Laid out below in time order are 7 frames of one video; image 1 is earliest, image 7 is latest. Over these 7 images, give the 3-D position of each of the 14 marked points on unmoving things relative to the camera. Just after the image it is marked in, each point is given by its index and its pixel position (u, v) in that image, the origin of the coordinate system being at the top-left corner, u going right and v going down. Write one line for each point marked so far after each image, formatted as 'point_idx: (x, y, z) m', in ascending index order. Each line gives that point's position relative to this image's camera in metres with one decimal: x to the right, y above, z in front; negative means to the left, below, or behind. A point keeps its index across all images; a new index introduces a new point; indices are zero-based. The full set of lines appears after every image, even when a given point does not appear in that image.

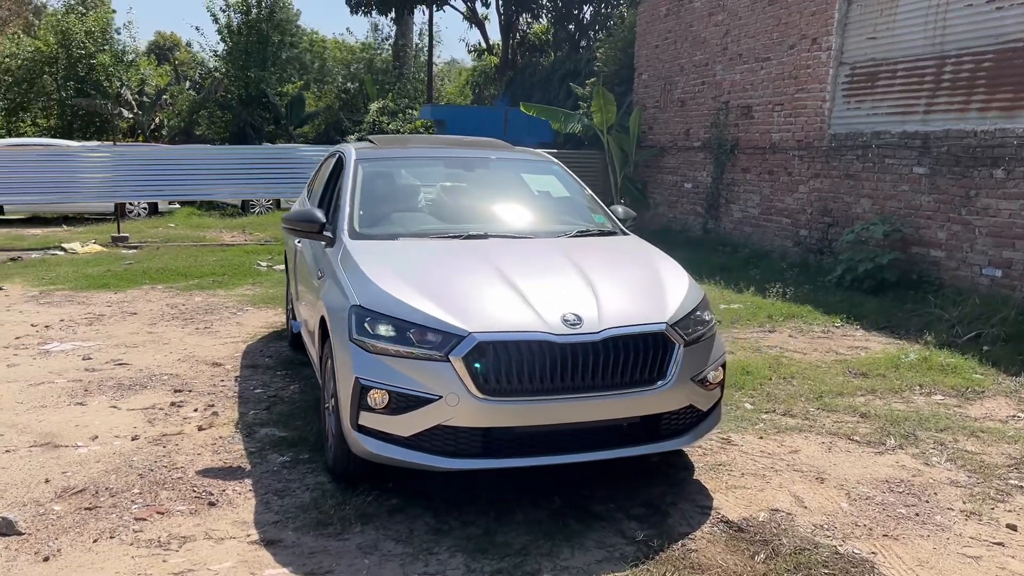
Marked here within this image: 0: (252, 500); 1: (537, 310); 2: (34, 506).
0: (-1.1, -0.9, +3.6) m
1: (+0.1, -0.1, +3.4) m
2: (-1.9, -0.9, +3.5) m
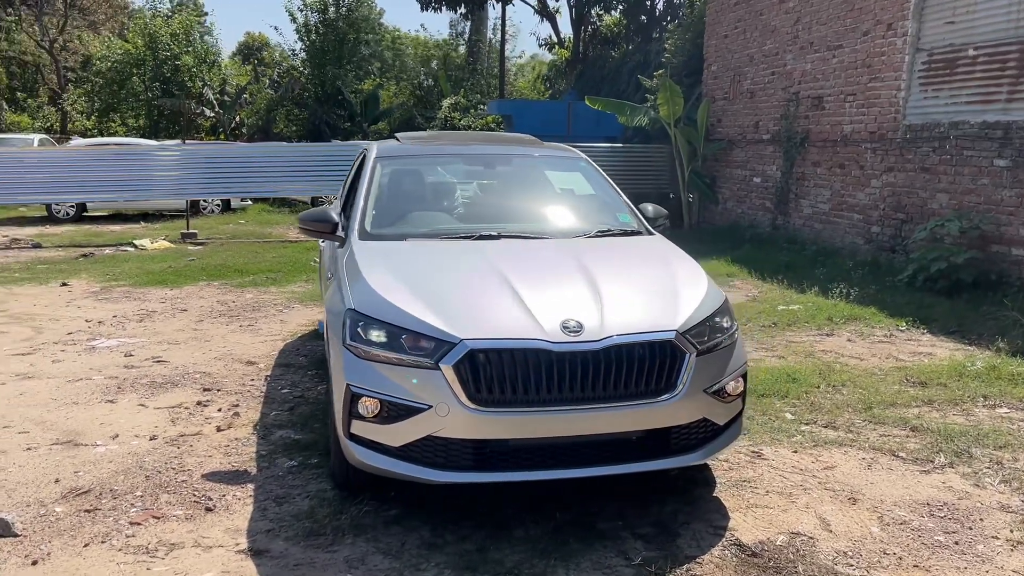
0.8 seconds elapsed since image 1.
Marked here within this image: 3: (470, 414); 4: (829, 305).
0: (-1.1, -0.9, +3.5) m
1: (+0.1, -0.1, +3.2) m
2: (-1.9, -0.9, +3.5) m
3: (-0.2, -0.4, +3.1) m
4: (+2.9, -0.2, +8.0) m
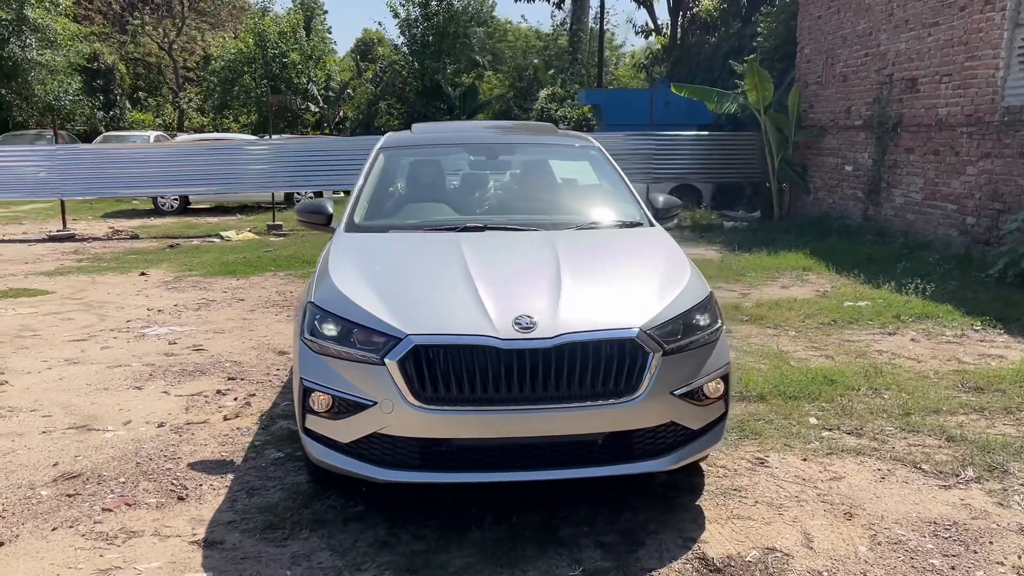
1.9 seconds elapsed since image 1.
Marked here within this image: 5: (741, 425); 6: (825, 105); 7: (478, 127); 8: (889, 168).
0: (-1.2, -0.8, +3.6) m
1: (-0.1, -0.1, +3.1) m
2: (-2.0, -0.8, +3.7) m
3: (-0.3, -0.4, +3.0) m
4: (+3.3, -0.1, +7.4) m
5: (+1.1, -0.7, +4.4) m
6: (+4.8, +2.8, +13.6) m
7: (-0.2, +0.9, +5.0) m
8: (+5.0, +1.6, +11.6) m
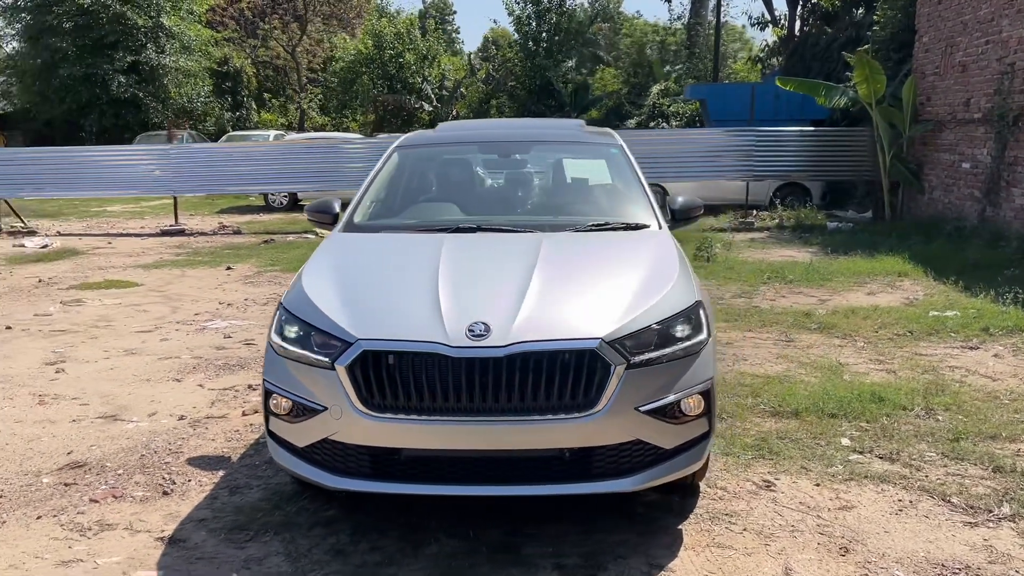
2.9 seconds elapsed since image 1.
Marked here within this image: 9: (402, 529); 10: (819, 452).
0: (-1.3, -0.8, +3.6) m
1: (-0.2, -0.1, +3.0) m
2: (-2.1, -0.8, +3.8) m
3: (-0.5, -0.4, +2.9) m
4: (+3.7, -0.2, +6.8) m
5: (+1.2, -0.7, +4.1) m
6: (+6.2, +2.8, +12.6) m
7: (-0.1, +0.9, +4.9) m
8: (+6.1, +1.5, +10.7) m
9: (-0.4, -0.9, +3.2) m
10: (+1.4, -0.7, +4.0) m
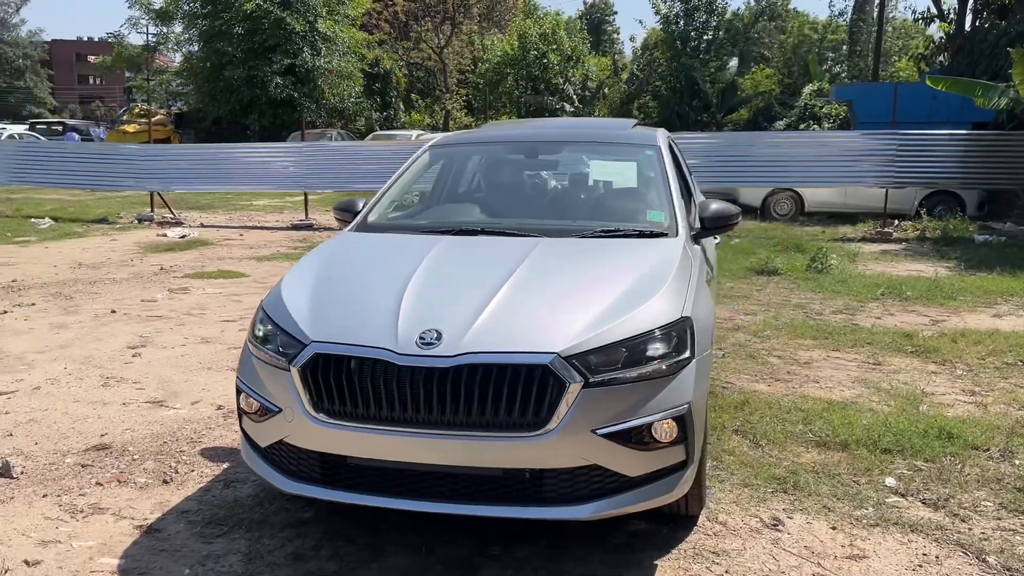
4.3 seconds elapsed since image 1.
0: (-1.3, -0.8, +3.6) m
1: (-0.4, -0.1, +2.8) m
2: (-2.1, -0.8, +4.0) m
3: (-0.7, -0.4, +2.8) m
4: (+4.2, -0.4, +5.9) m
5: (+1.2, -0.8, +3.7) m
6: (+7.8, +2.4, +11.2) m
7: (+0.2, +0.9, +4.7) m
8: (+7.3, +1.2, +9.4) m
9: (-0.5, -0.9, +3.2) m
10: (+1.4, -0.8, +3.6) m
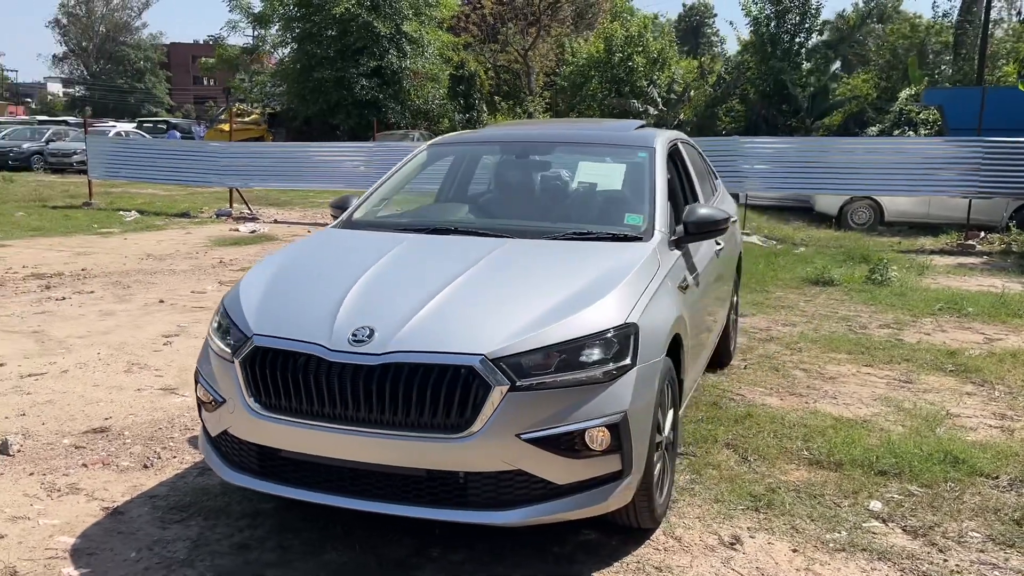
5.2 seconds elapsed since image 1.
0: (-1.4, -0.8, +3.7) m
1: (-0.6, -0.1, +2.8) m
2: (-2.2, -0.7, +4.2) m
3: (-0.9, -0.4, +2.9) m
4: (+4.3, -0.5, +5.4) m
5: (+1.0, -0.8, +3.5) m
6: (+8.5, +2.2, +10.3) m
7: (+0.2, +0.9, +4.6) m
8: (+7.7, +1.0, +8.5) m
9: (-0.7, -0.9, +3.2) m
10: (+1.3, -0.9, +3.4) m
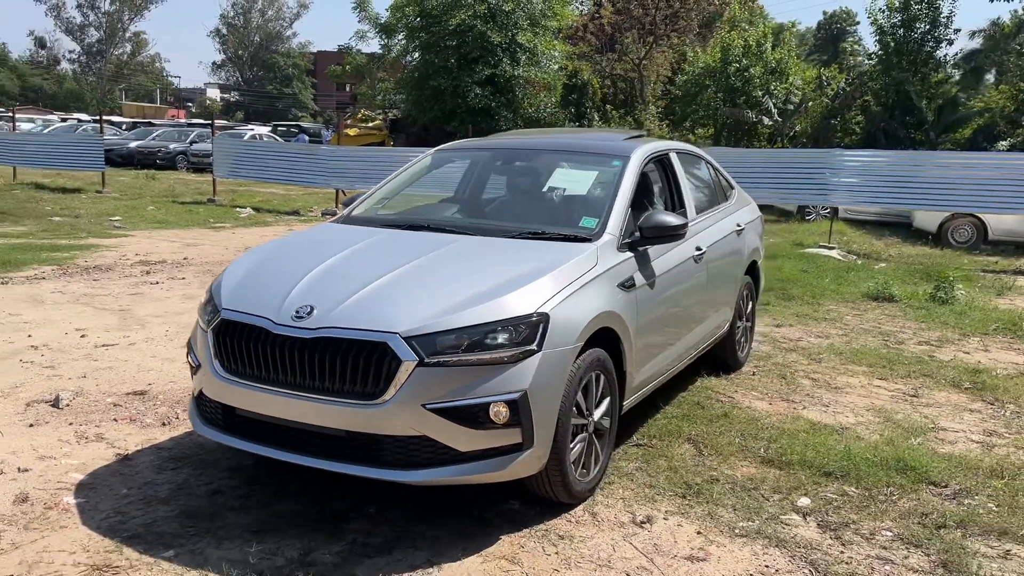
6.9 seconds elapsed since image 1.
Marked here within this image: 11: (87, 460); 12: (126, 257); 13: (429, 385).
0: (-1.6, -0.7, +4.3) m
1: (-0.8, 0.0, +3.3) m
2: (-2.3, -0.6, +4.8) m
3: (-1.1, -0.3, +3.4) m
4: (+4.3, -0.7, +5.1) m
5: (+0.8, -0.8, +3.8) m
6: (+9.3, +1.8, +9.4) m
7: (+0.2, +0.9, +5.0) m
8: (+8.2, +0.6, +7.7) m
9: (-1.0, -0.8, +3.6) m
10: (+1.0, -0.9, +3.6) m
11: (-1.9, -0.8, +3.9) m
12: (-4.7, +0.4, +10.6) m
13: (-0.3, -0.3, +3.0) m
